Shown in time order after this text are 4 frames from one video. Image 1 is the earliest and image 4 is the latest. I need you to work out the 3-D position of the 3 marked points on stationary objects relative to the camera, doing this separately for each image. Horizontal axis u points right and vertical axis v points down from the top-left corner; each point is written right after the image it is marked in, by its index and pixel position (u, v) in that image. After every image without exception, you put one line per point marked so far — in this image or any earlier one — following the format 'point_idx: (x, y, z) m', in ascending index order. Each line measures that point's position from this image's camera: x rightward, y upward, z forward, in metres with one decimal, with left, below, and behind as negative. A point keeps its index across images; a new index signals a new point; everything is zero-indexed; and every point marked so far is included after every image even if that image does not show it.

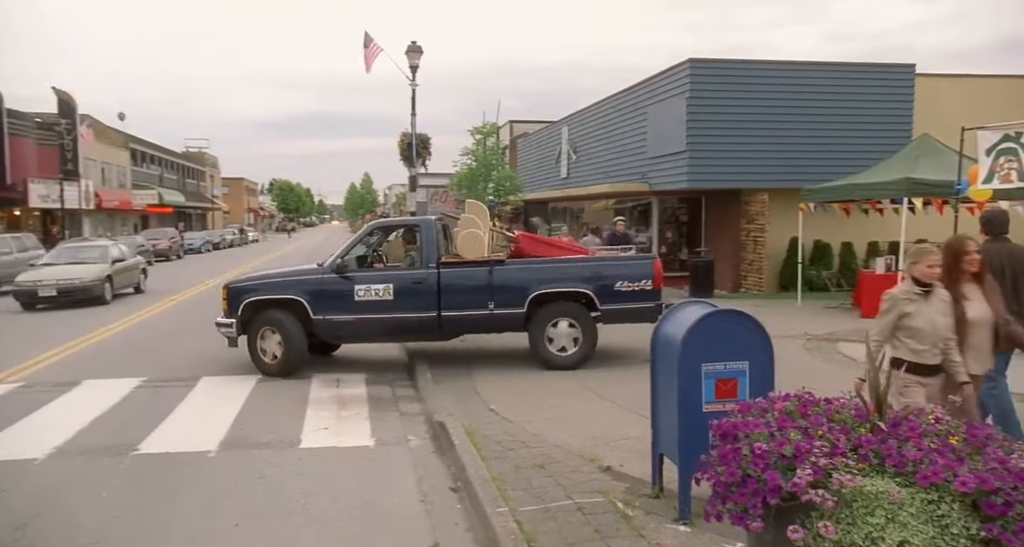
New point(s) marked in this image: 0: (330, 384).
0: (-2.2, -1.3, +7.9) m
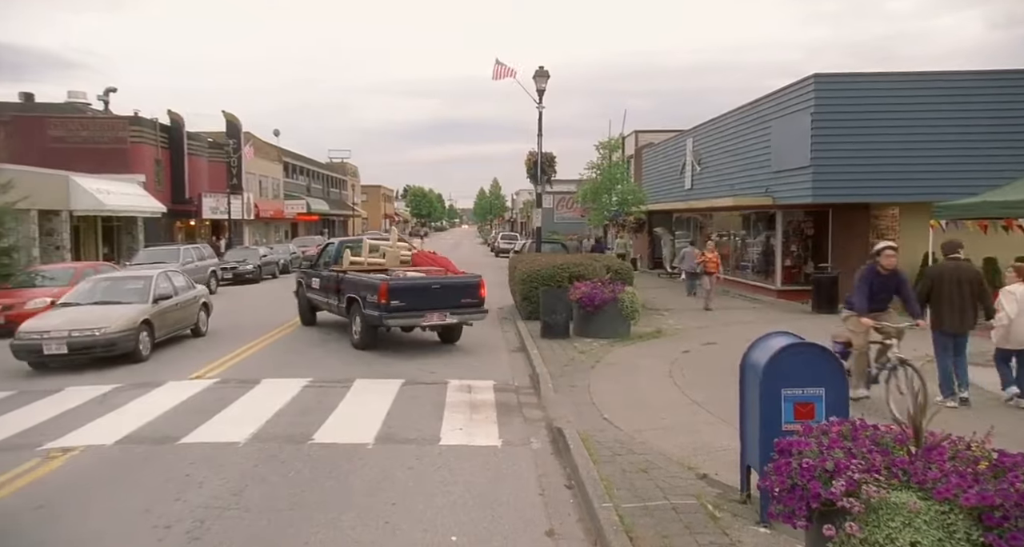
0: (-0.7, -1.6, +9.0) m
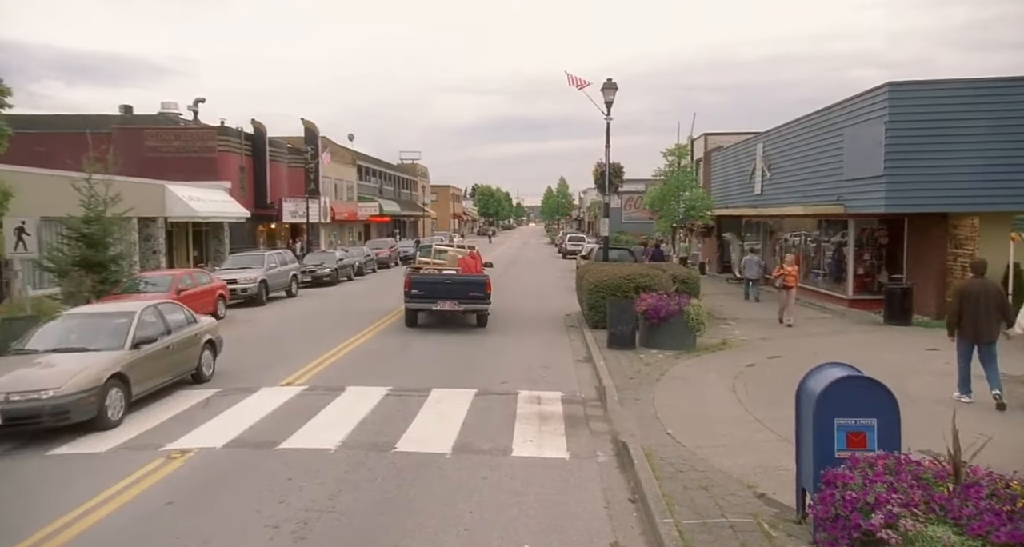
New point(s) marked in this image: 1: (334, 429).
0: (+0.3, -1.8, +9.5) m
1: (-2.2, -1.9, +8.2) m
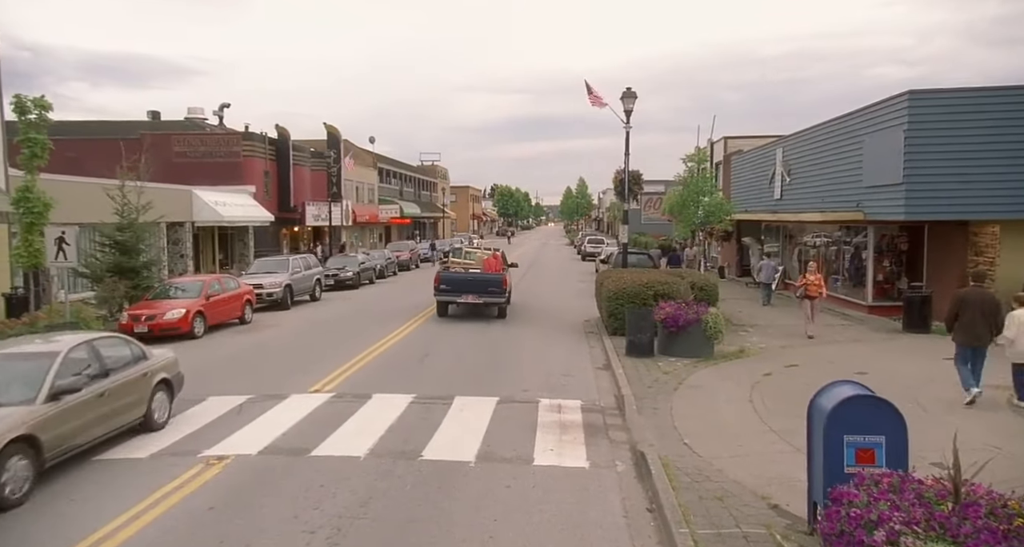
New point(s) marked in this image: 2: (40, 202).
0: (+0.6, -2.0, +9.8) m
1: (-1.9, -2.1, +8.5) m
2: (-9.6, +1.5, +13.6) m
